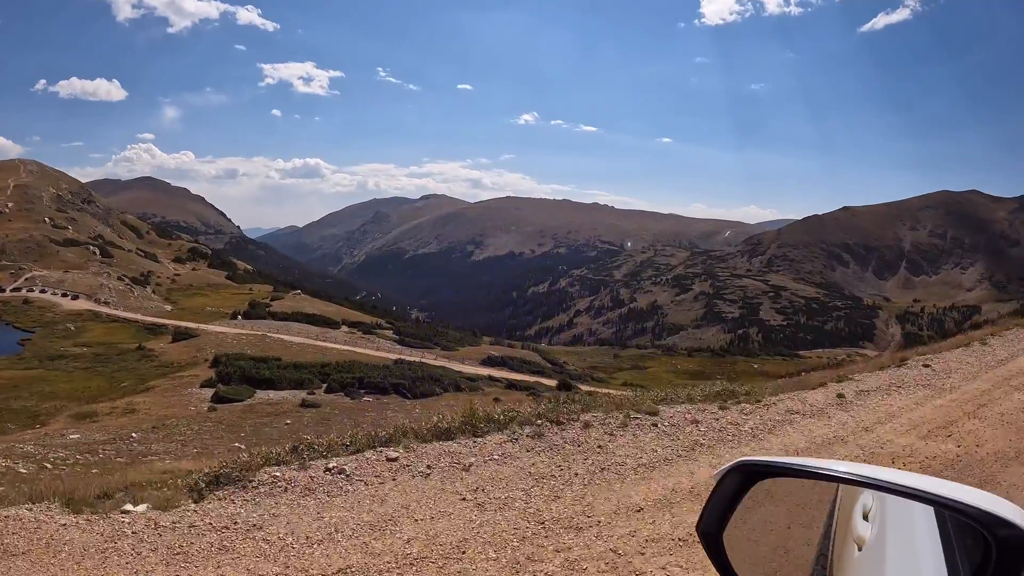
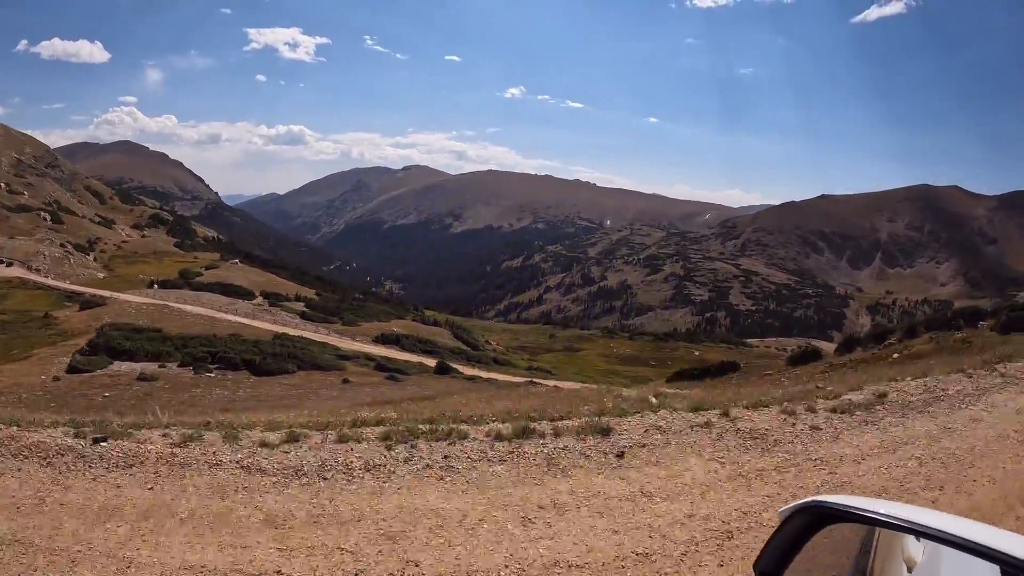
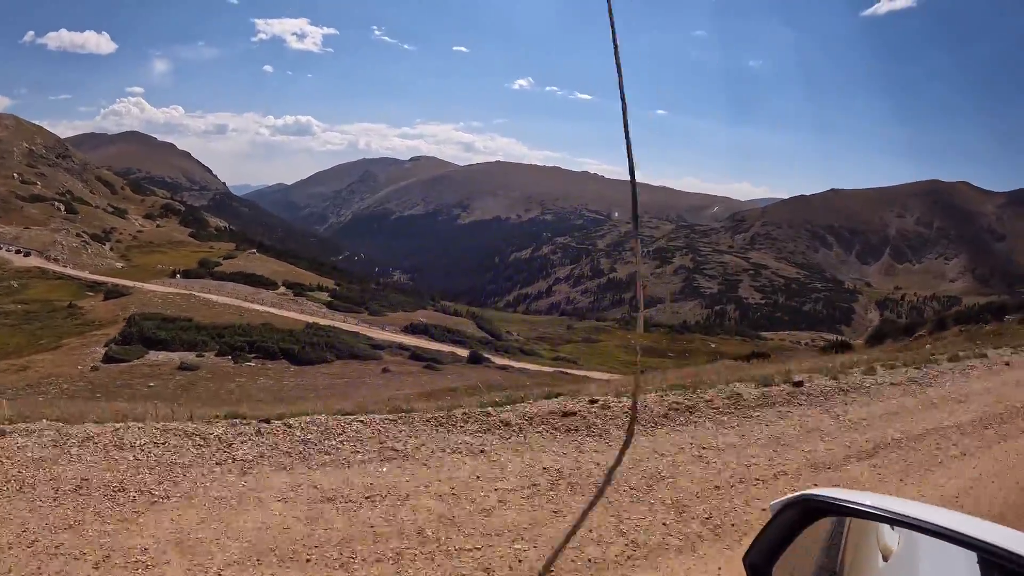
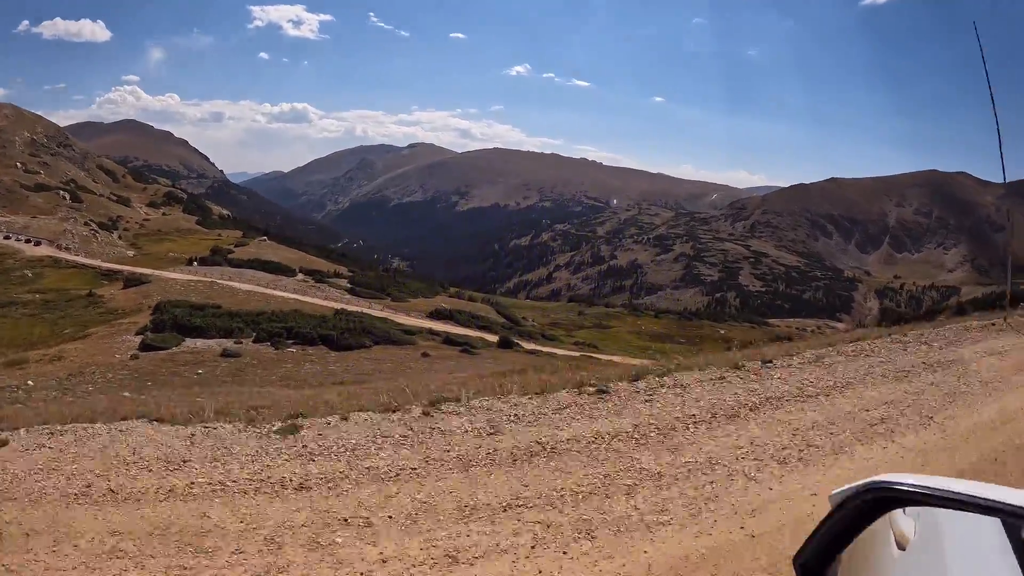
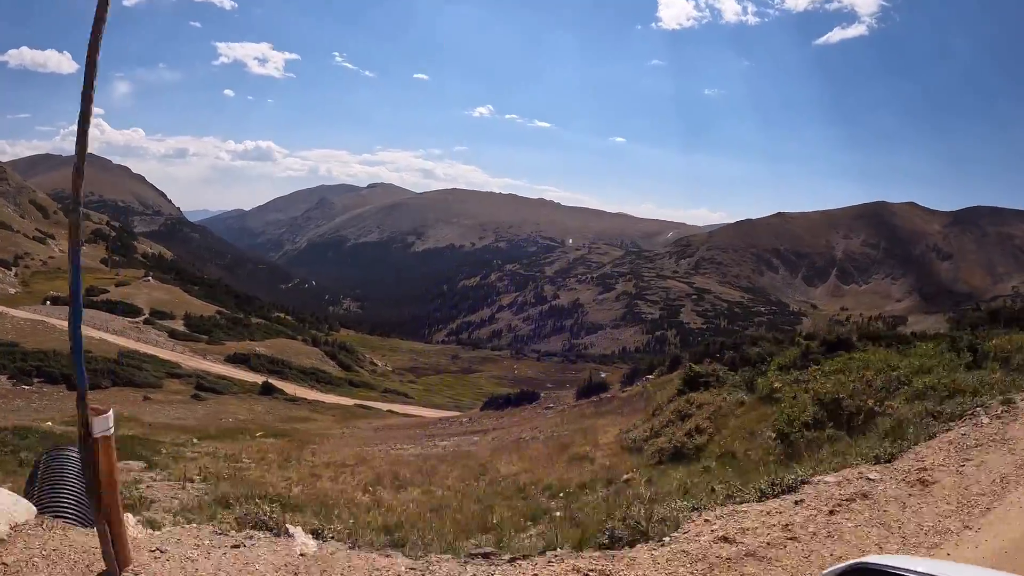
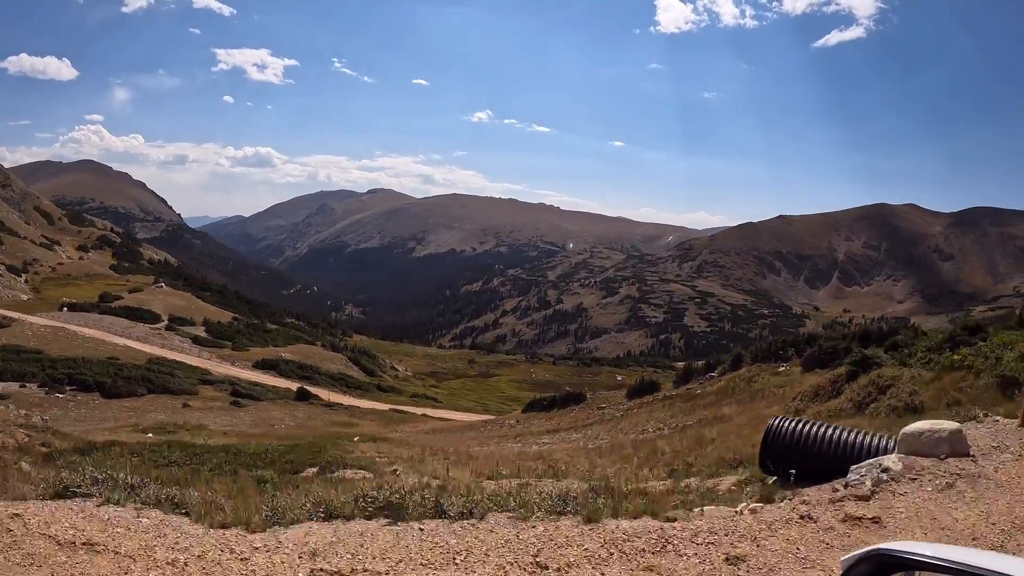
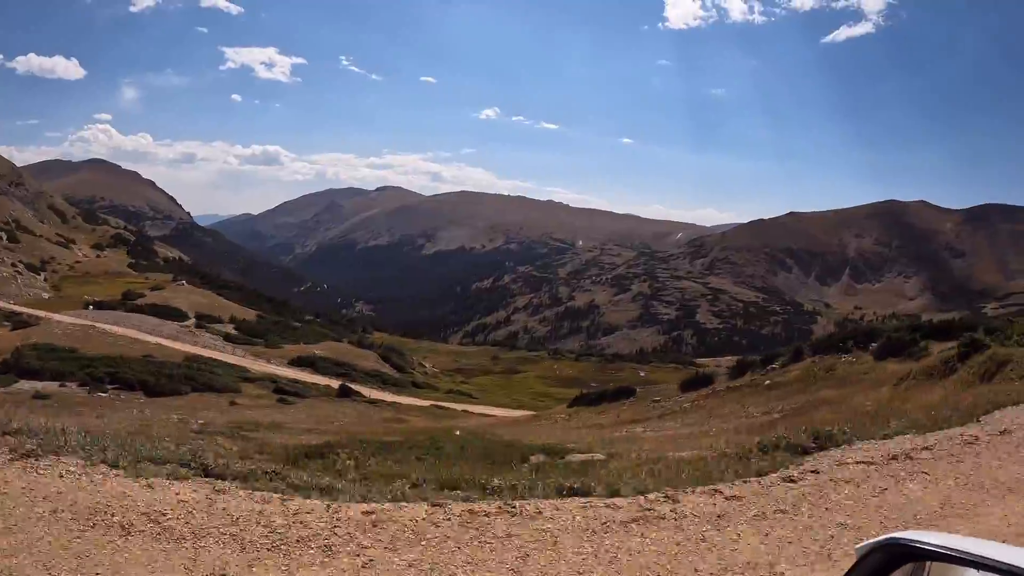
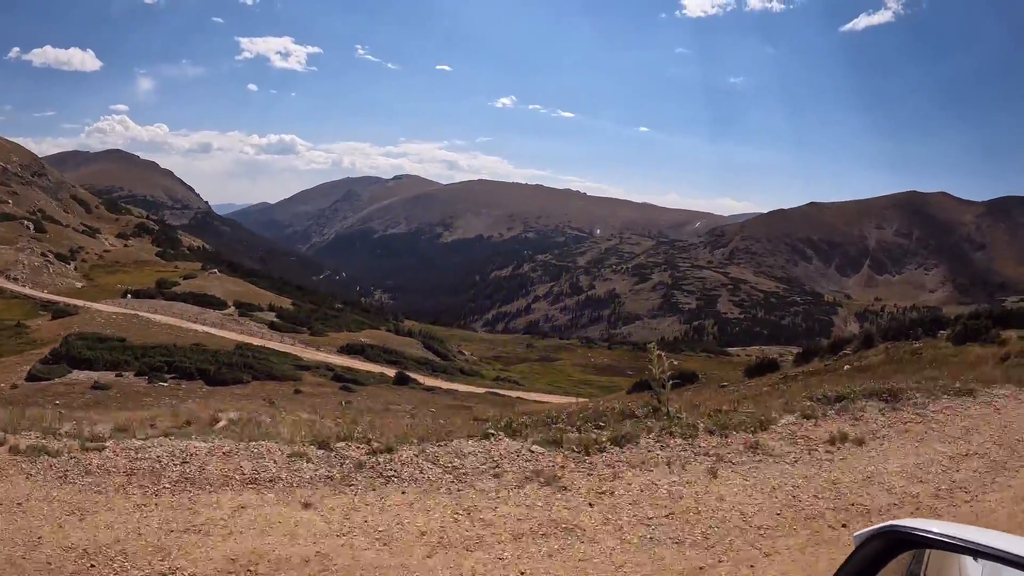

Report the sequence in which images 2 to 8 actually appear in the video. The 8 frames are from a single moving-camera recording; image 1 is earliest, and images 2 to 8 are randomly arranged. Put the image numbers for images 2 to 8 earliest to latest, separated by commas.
4, 3, 2, 8, 7, 6, 5
